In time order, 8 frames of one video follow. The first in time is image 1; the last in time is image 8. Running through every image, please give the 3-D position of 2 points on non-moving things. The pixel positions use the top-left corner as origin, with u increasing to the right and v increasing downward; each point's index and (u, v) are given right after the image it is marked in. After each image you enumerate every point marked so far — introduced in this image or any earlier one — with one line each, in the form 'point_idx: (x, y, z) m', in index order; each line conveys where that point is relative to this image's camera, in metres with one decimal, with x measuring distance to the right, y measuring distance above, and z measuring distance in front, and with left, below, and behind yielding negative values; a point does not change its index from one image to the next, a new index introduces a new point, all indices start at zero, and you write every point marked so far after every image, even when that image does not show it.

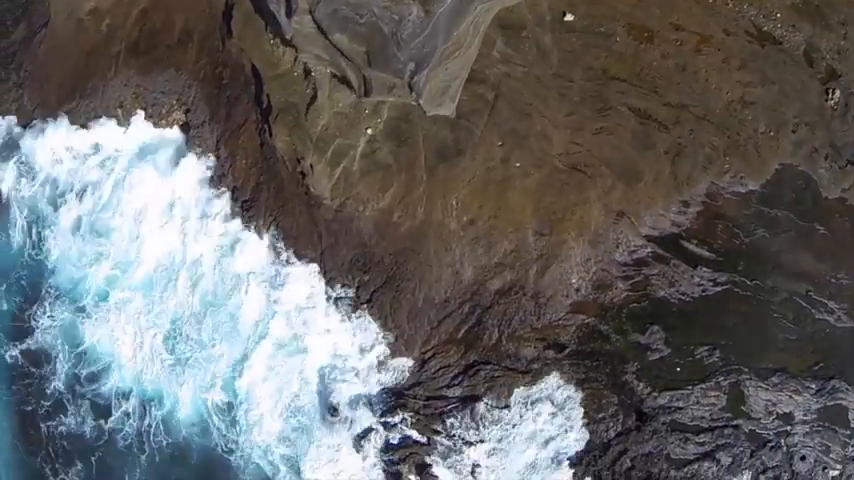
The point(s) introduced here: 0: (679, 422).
0: (+7.5, -5.4, +12.1) m
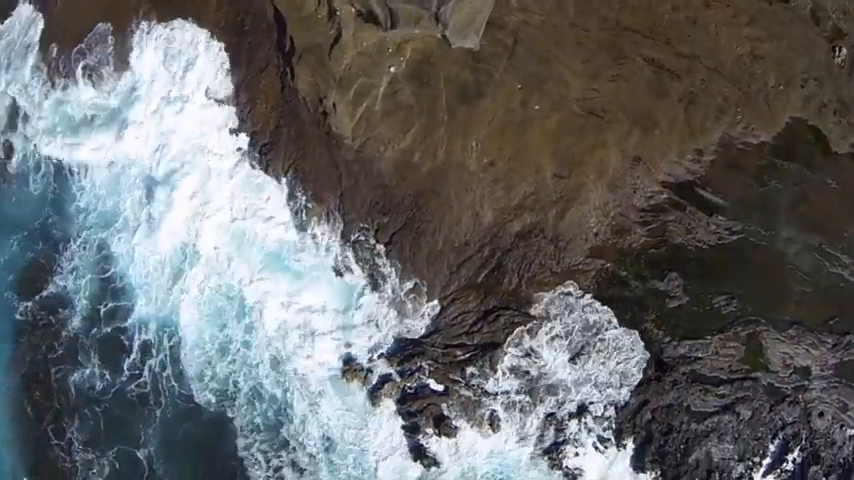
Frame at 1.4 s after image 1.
0: (+8.0, -3.9, +12.1) m
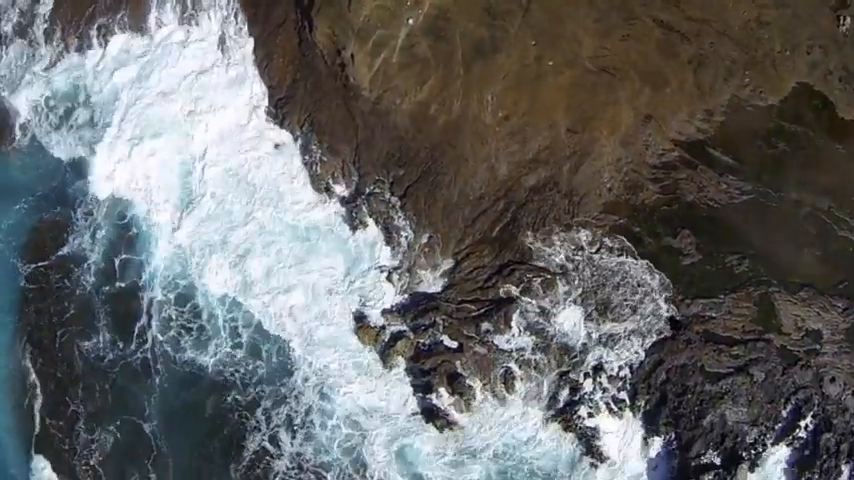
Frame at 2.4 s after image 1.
0: (+8.4, -2.7, +12.0) m
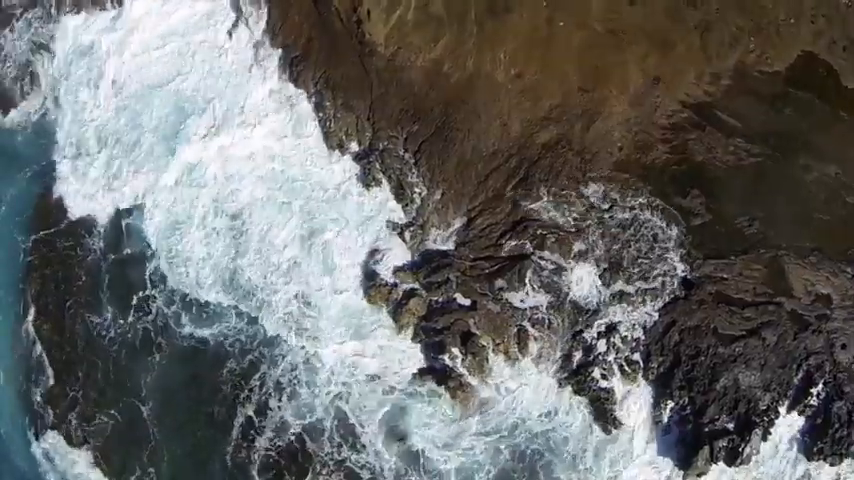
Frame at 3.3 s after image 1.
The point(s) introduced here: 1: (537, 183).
0: (+8.8, -1.6, +12.0) m
1: (+3.0, +1.6, +11.2) m
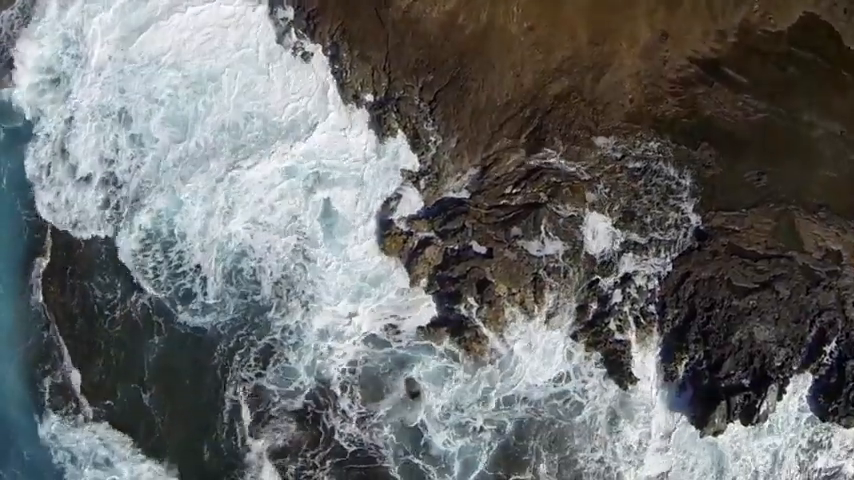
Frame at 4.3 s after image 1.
0: (+9.2, -0.2, +12.1) m
1: (+3.5, +3.0, +11.4) m
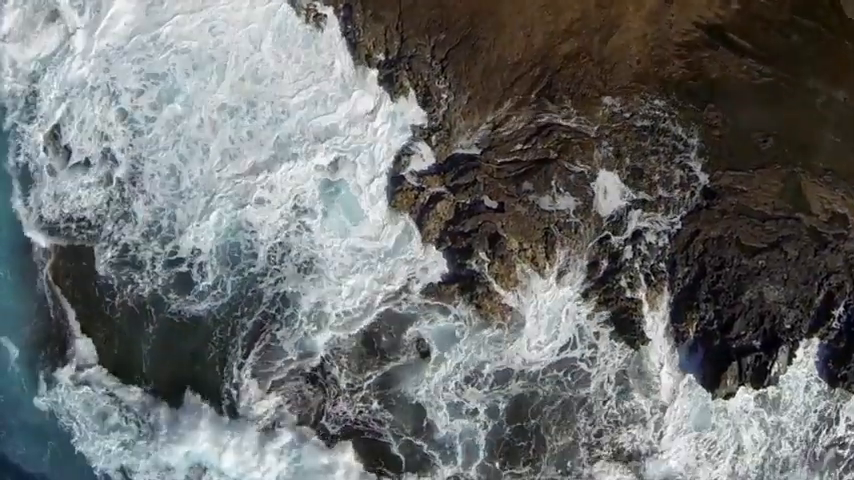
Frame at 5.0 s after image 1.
0: (+9.5, +1.0, +12.2) m
1: (+3.8, +4.2, +11.6) m
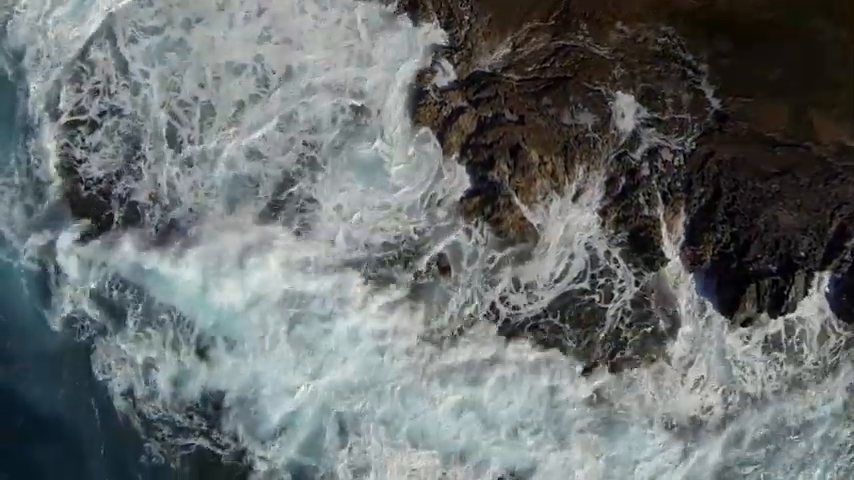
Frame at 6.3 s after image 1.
0: (+10.1, +3.4, +12.6) m
1: (+4.4, +6.7, +12.1) m
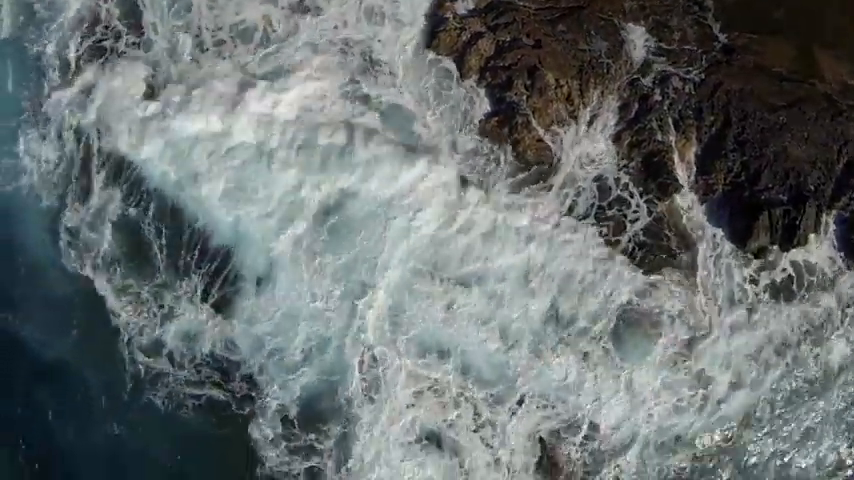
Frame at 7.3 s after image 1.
0: (+10.7, +5.5, +13.0) m
1: (+5.0, +8.9, +12.6) m
